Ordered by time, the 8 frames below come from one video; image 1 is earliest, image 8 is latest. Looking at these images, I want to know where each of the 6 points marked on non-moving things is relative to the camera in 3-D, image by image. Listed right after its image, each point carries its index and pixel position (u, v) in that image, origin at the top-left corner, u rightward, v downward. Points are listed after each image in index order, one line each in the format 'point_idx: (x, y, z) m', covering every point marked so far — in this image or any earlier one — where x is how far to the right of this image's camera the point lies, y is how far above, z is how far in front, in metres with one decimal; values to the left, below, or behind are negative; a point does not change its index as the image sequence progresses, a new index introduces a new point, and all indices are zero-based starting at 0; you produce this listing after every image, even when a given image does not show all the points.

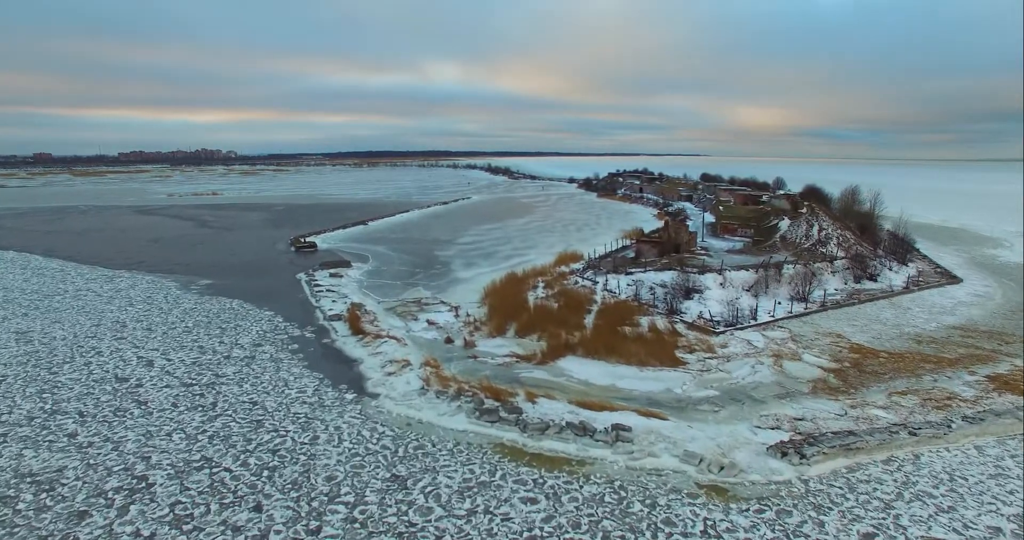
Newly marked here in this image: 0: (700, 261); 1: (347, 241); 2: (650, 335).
0: (+3.7, +0.2, +12.4) m
1: (-5.1, +0.9, +19.5) m
2: (+2.0, -0.9, +9.1) m
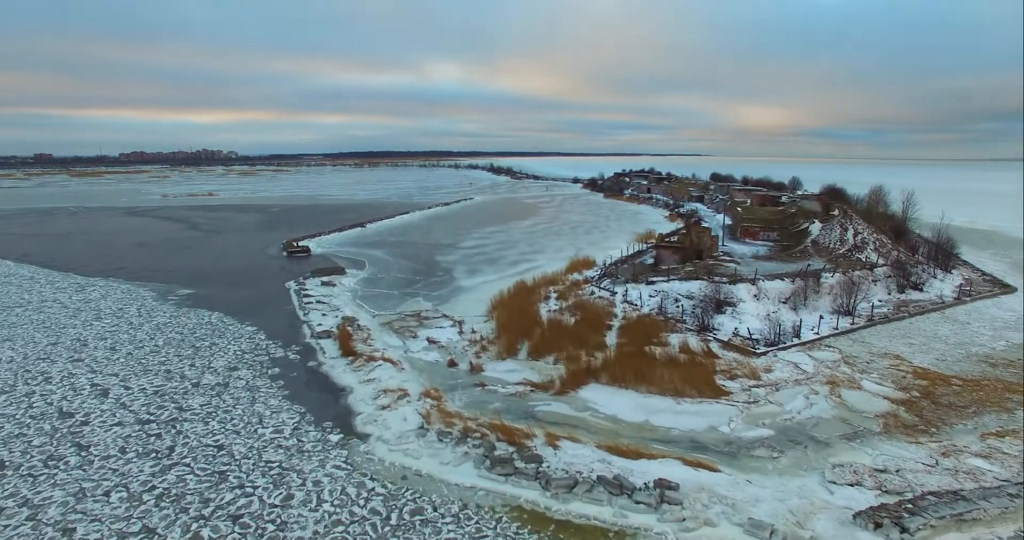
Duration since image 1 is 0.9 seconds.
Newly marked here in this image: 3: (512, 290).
0: (+3.8, 0.0, +11.2) m
1: (-4.9, +0.7, +18.3) m
2: (+2.2, -1.1, +7.9) m
3: (0.0, -0.4, +11.7) m
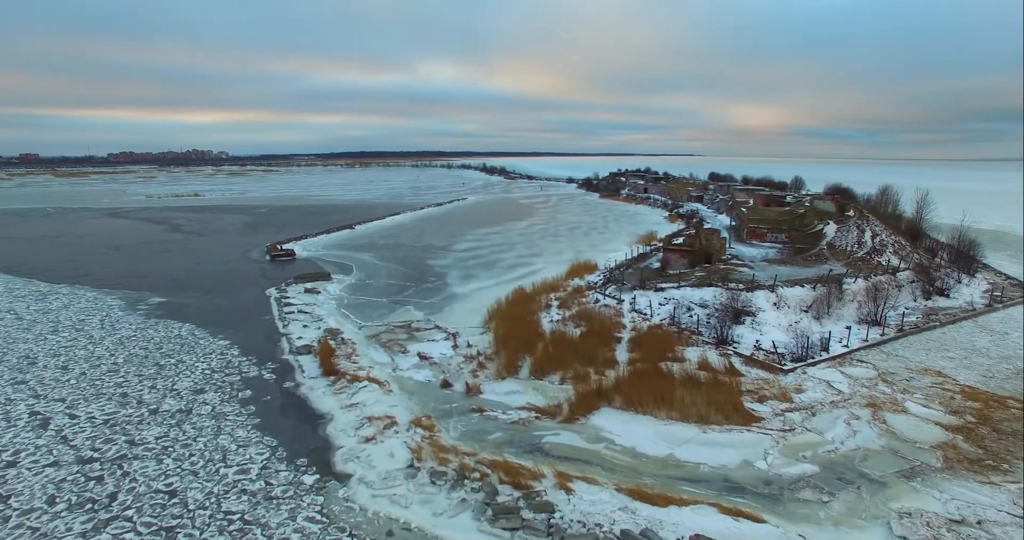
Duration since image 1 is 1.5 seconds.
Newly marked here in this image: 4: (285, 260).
0: (+3.8, -0.1, +10.4) m
1: (-5.0, +0.6, +17.4) m
2: (+2.2, -1.2, +7.1) m
3: (0.0, -0.5, +10.8) m
4: (-5.7, +0.2, +15.8) m
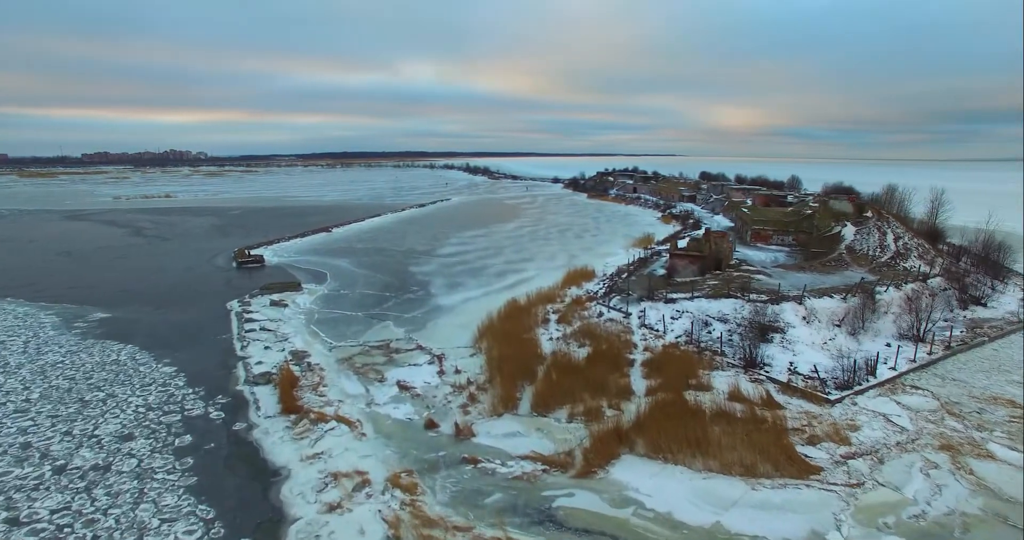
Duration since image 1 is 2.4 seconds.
0: (+3.7, -0.2, +9.3) m
1: (-5.3, +0.4, +16.1) m
2: (+2.1, -1.3, +6.0) m
3: (-0.2, -0.6, +9.6) m
4: (-6.0, +0.1, +14.5) m
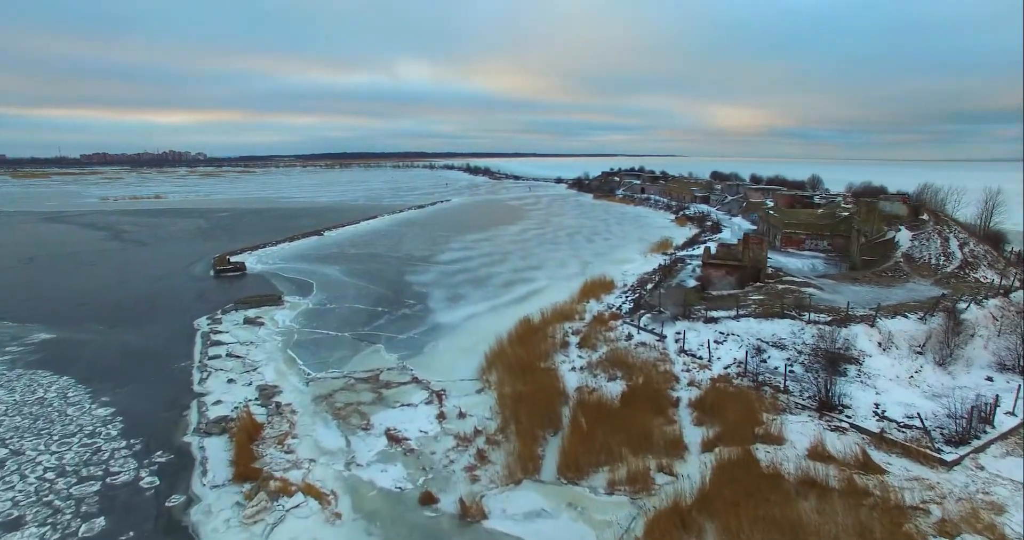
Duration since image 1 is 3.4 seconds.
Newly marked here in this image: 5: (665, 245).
0: (+3.9, -0.4, +7.9) m
1: (-5.2, +0.2, +14.7) m
2: (+2.3, -1.5, +4.6) m
3: (0.0, -0.8, +8.2) m
4: (-5.8, -0.1, +13.0) m
5: (+3.9, +0.6, +16.0) m
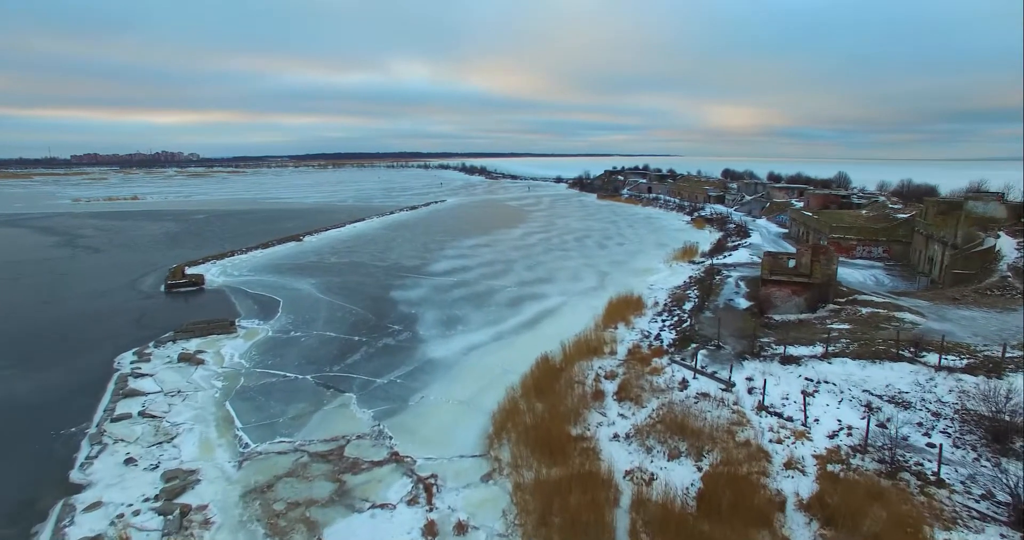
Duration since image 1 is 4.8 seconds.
0: (+4.0, -0.6, +5.9) m
1: (-5.1, 0.0, +12.7) m
2: (+2.5, -1.7, +2.6) m
3: (+0.1, -1.0, +6.2) m
4: (-5.7, -0.4, +11.0) m
5: (+4.0, +0.4, +14.1) m
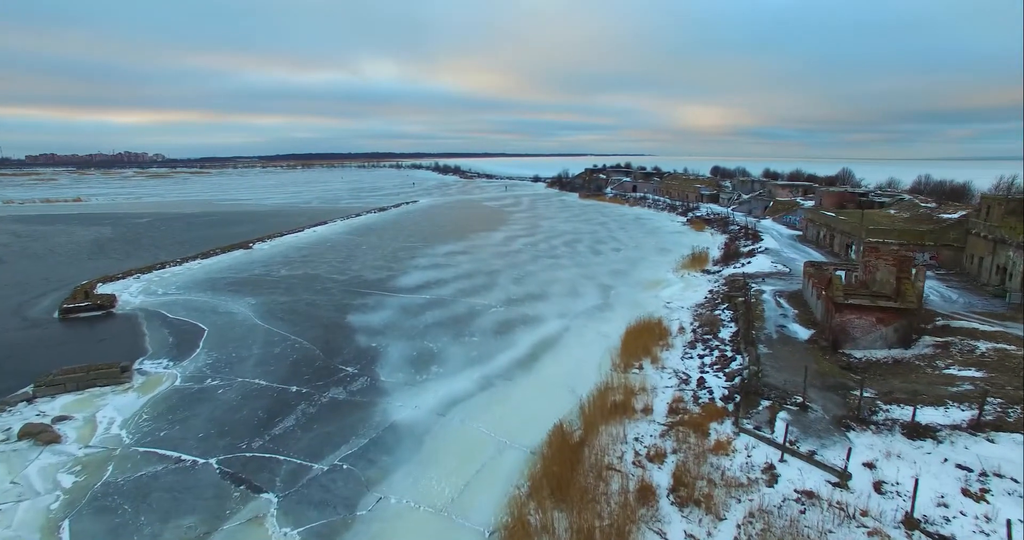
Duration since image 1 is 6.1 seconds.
0: (+4.0, -0.8, +4.1) m
1: (-5.3, -0.3, +10.4) m
2: (+2.6, -1.9, +0.7) m
3: (+0.2, -1.2, +4.2) m
4: (-5.9, -0.7, +8.7) m
5: (+3.6, +0.2, +12.2) m
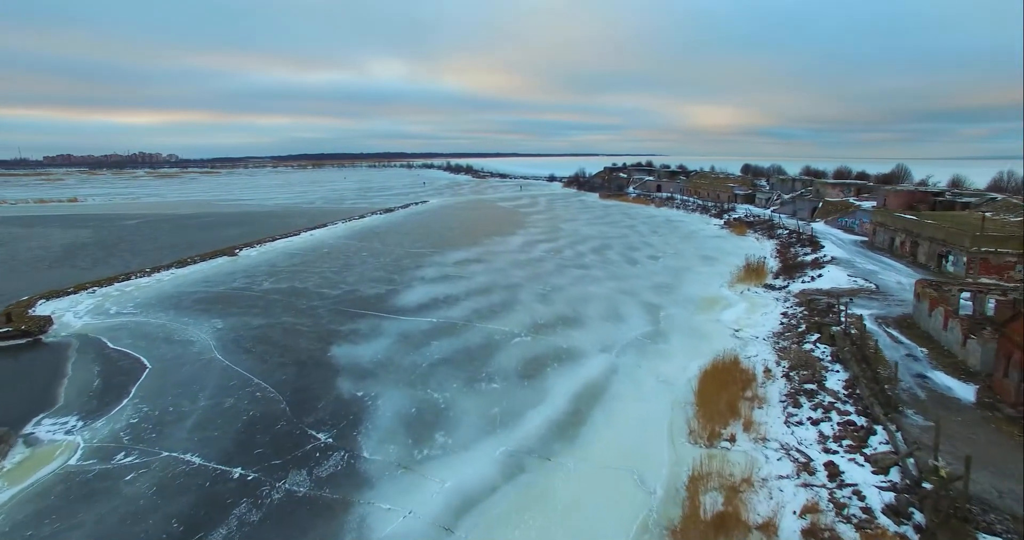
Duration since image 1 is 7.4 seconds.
0: (+4.2, -1.0, +2.1) m
1: (-5.0, -0.5, +8.6) m
2: (+2.8, -2.1, -1.3) m
3: (+0.4, -1.5, +2.3) m
4: (-5.6, -0.9, +7.0) m
5: (+4.0, 0.0, +10.3) m
